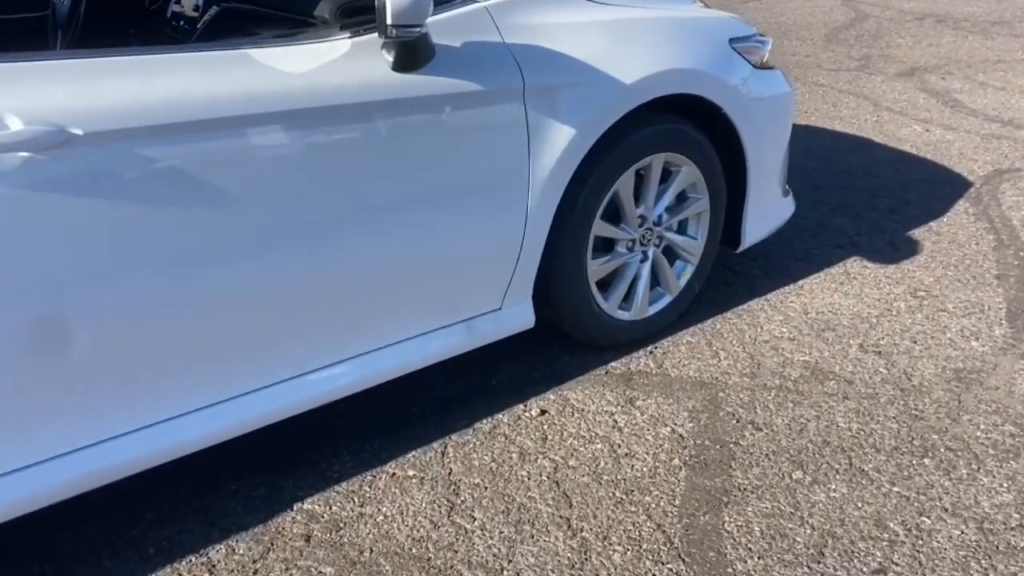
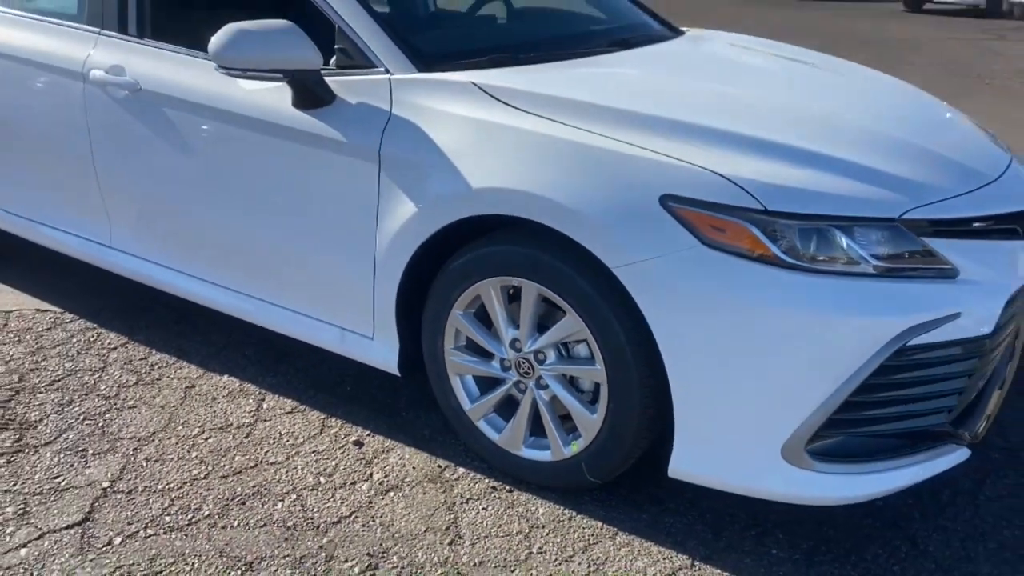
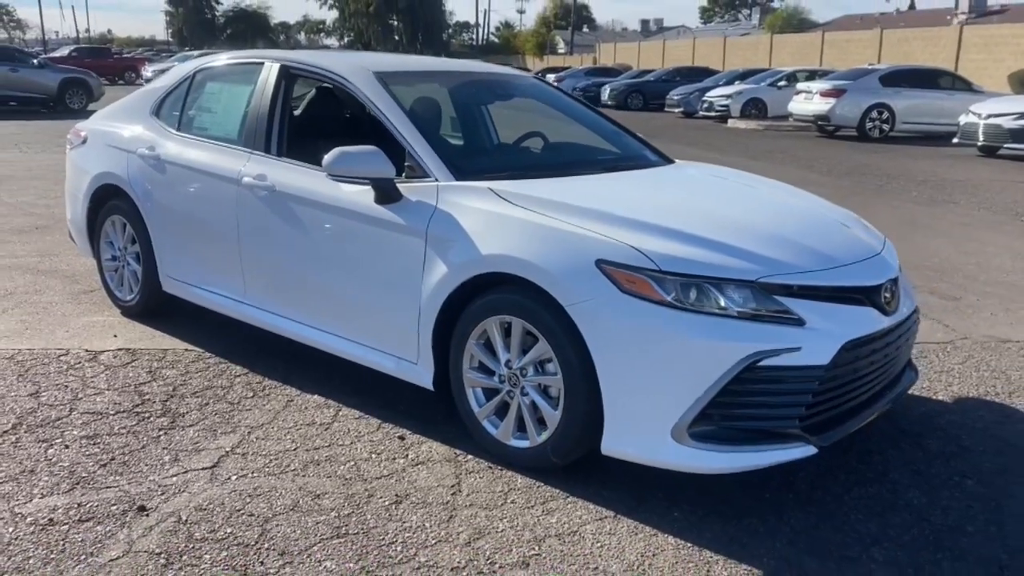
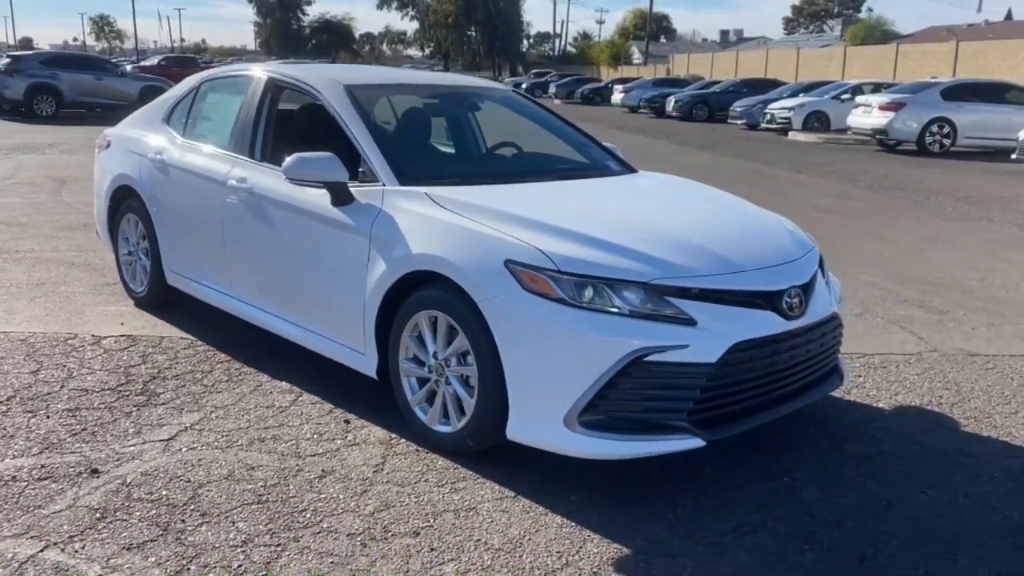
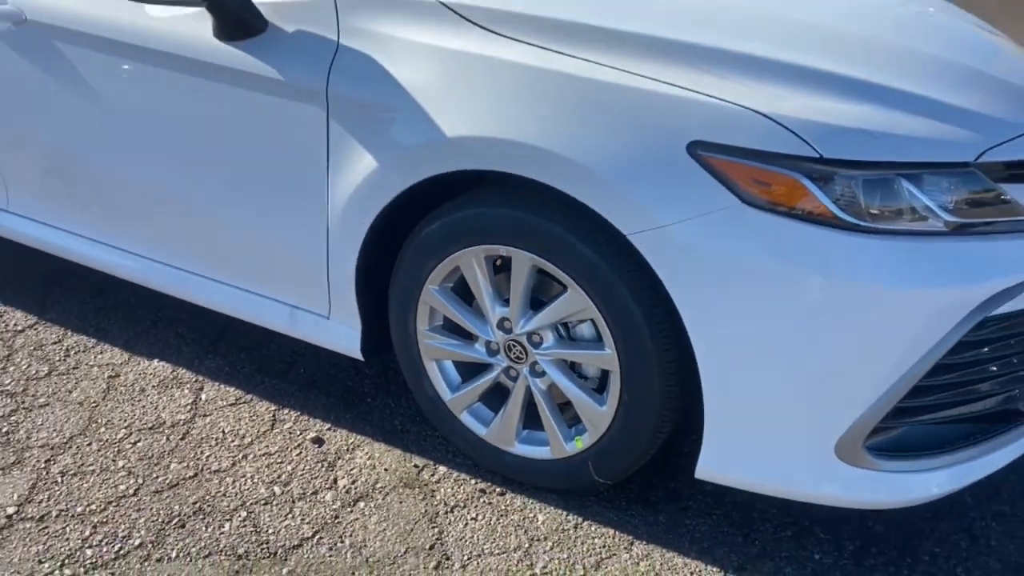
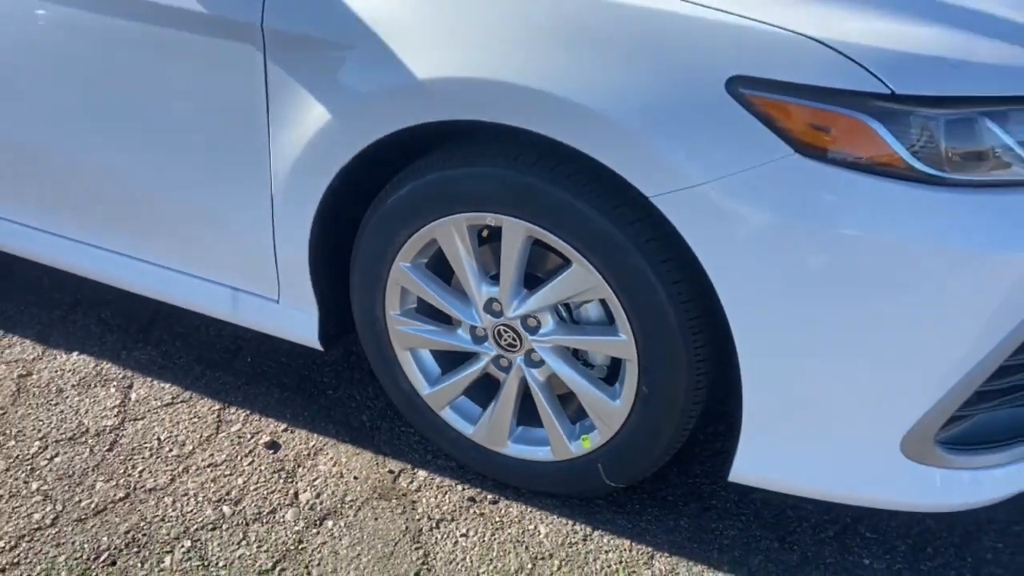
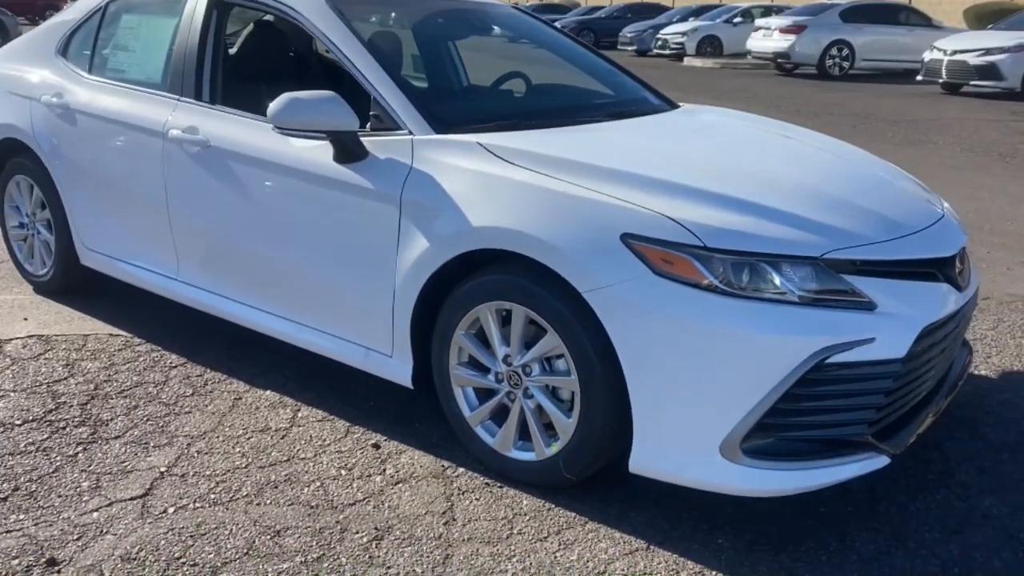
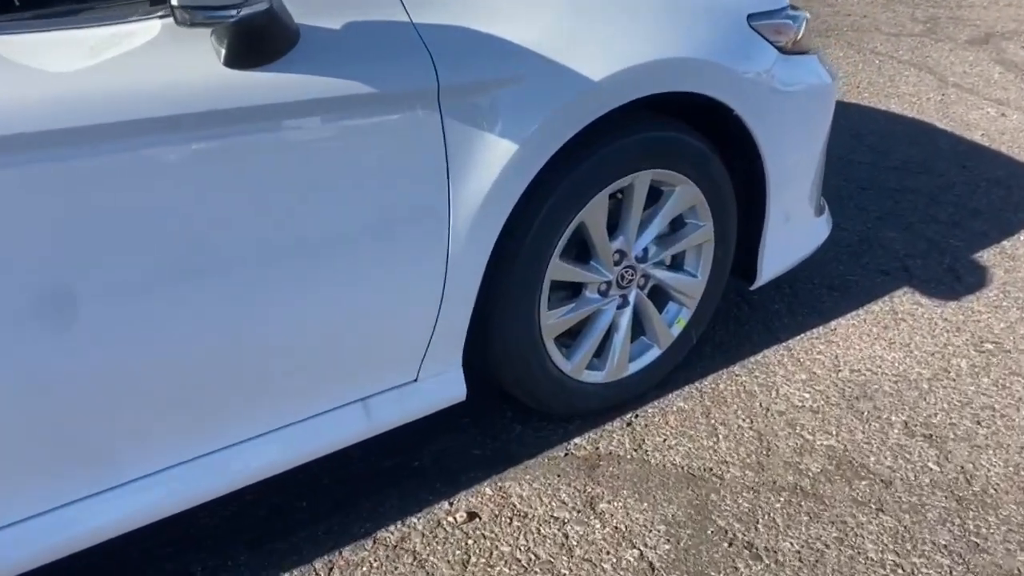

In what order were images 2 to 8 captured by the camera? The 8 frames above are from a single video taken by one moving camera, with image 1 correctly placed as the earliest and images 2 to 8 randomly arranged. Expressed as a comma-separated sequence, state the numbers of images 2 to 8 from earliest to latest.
8, 6, 5, 2, 7, 3, 4
